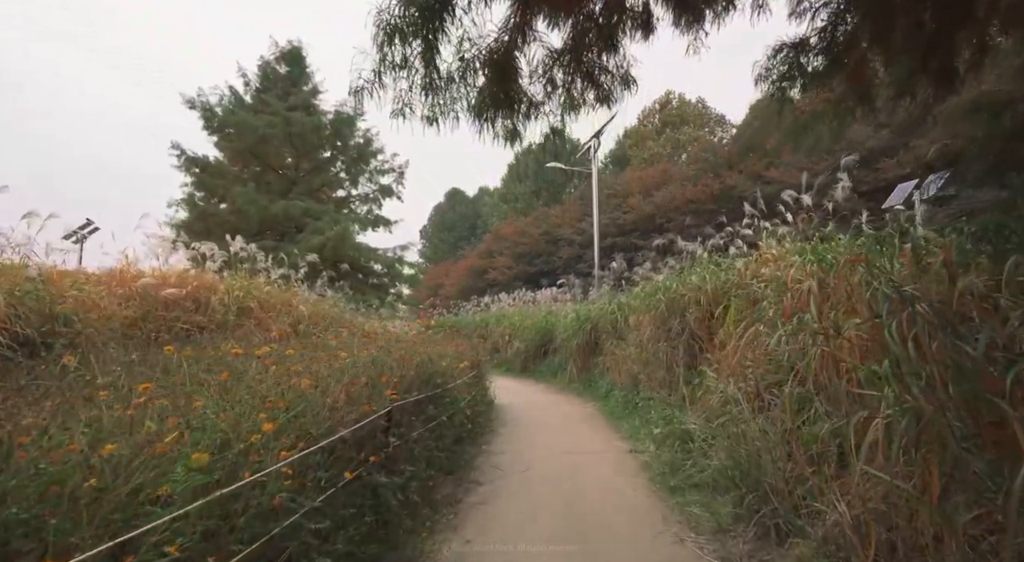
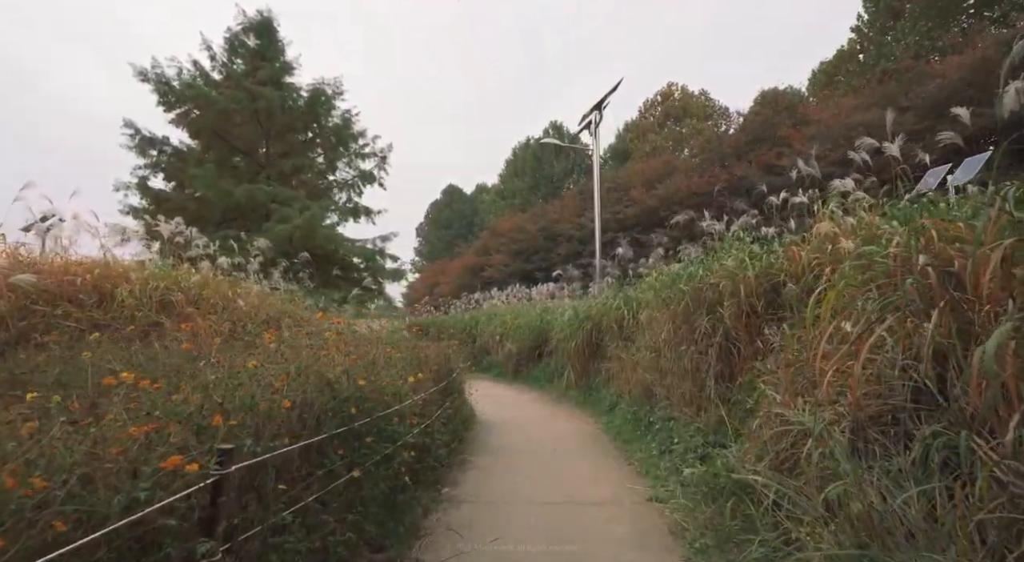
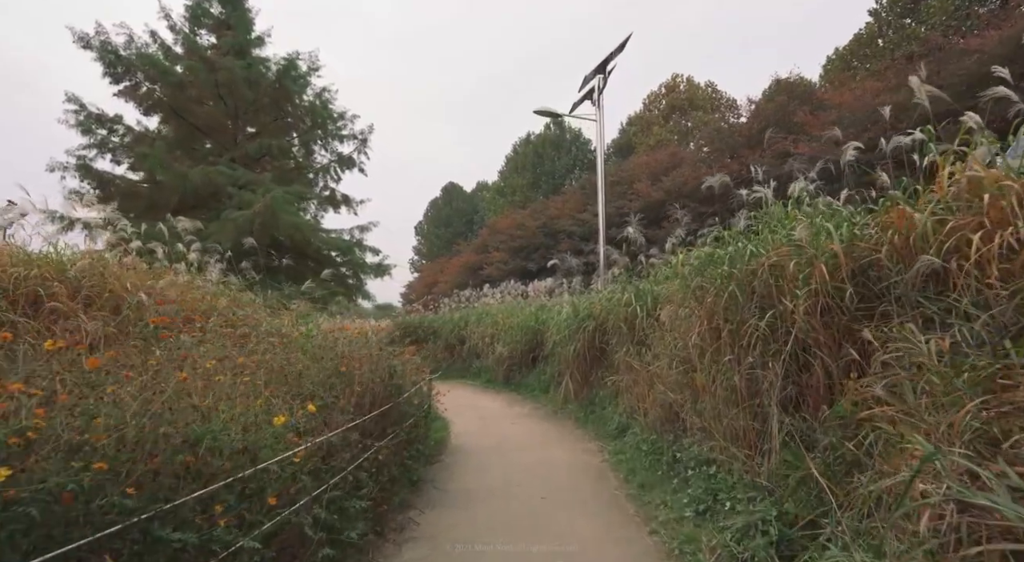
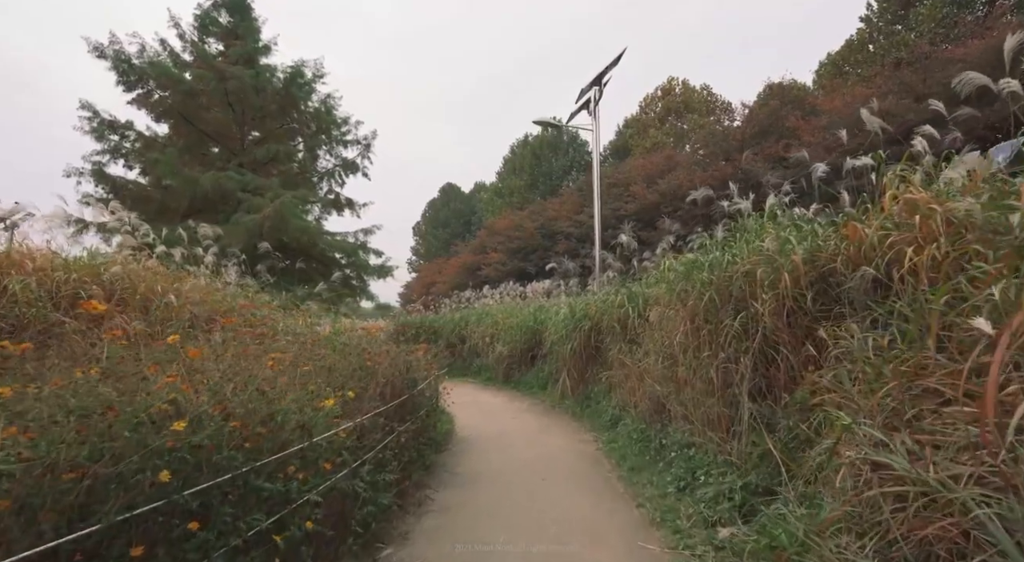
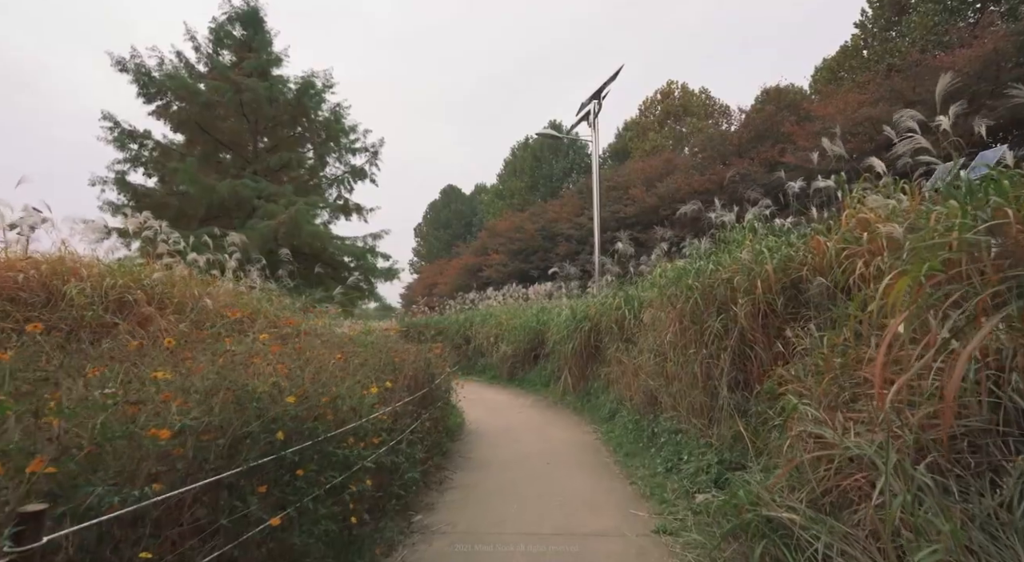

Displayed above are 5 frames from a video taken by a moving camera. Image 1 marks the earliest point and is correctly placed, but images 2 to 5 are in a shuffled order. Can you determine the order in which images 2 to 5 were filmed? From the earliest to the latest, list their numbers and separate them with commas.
2, 5, 4, 3
